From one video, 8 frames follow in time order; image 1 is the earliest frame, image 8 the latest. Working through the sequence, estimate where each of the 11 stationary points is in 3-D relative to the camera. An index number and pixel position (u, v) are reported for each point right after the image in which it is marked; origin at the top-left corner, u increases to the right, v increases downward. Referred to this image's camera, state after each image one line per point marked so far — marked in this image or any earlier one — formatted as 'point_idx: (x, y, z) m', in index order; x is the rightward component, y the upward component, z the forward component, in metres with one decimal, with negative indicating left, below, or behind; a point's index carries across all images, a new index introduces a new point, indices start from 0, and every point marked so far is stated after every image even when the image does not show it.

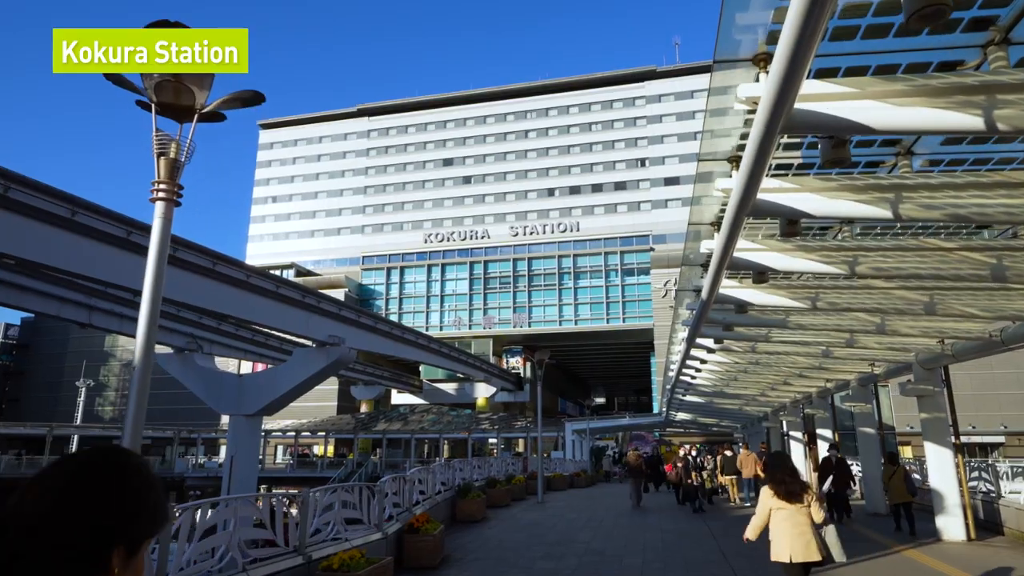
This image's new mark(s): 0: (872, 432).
0: (+8.5, -3.4, +16.2) m
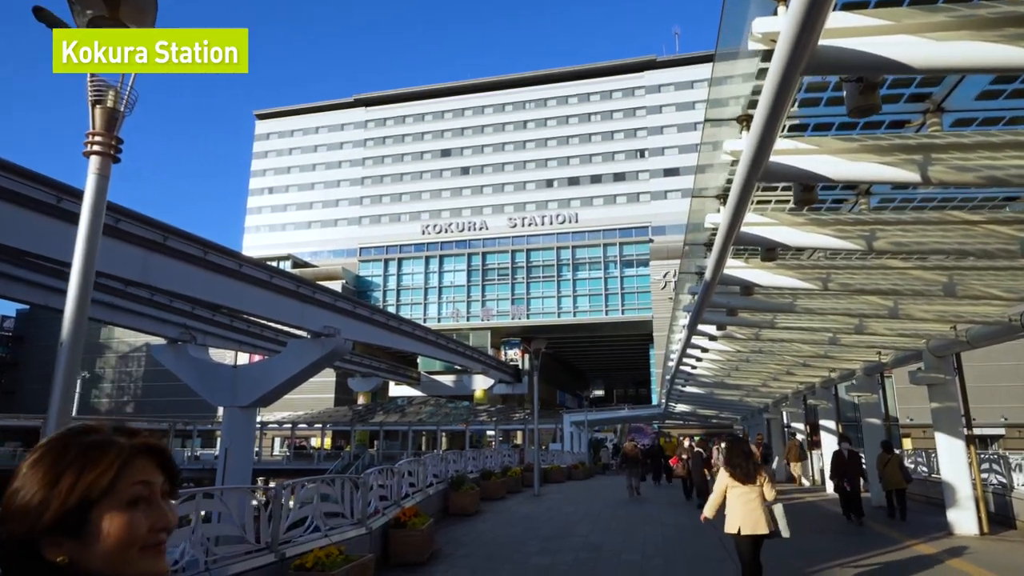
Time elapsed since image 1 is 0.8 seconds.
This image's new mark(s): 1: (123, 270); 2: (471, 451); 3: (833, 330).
0: (+8.4, -3.1, +15.7) m
1: (-10.6, +0.4, +19.1) m
2: (-1.2, -4.6, +19.1) m
3: (+5.1, -0.6, +10.8) m
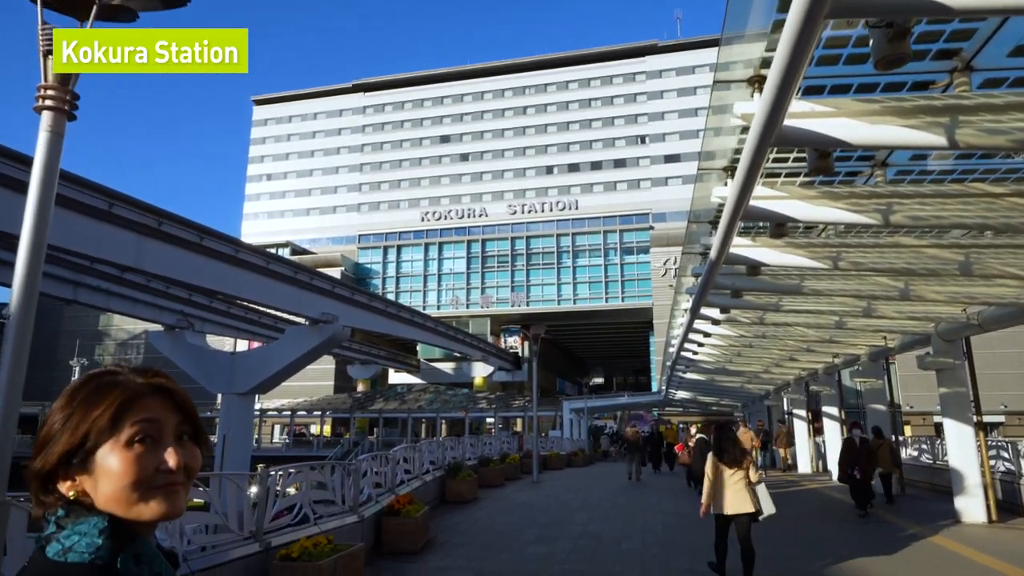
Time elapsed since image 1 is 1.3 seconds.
0: (+8.4, -2.7, +15.4) m
1: (-10.7, +0.8, +18.8) m
2: (-1.2, -4.2, +18.9) m
3: (+5.0, -0.4, +10.5) m
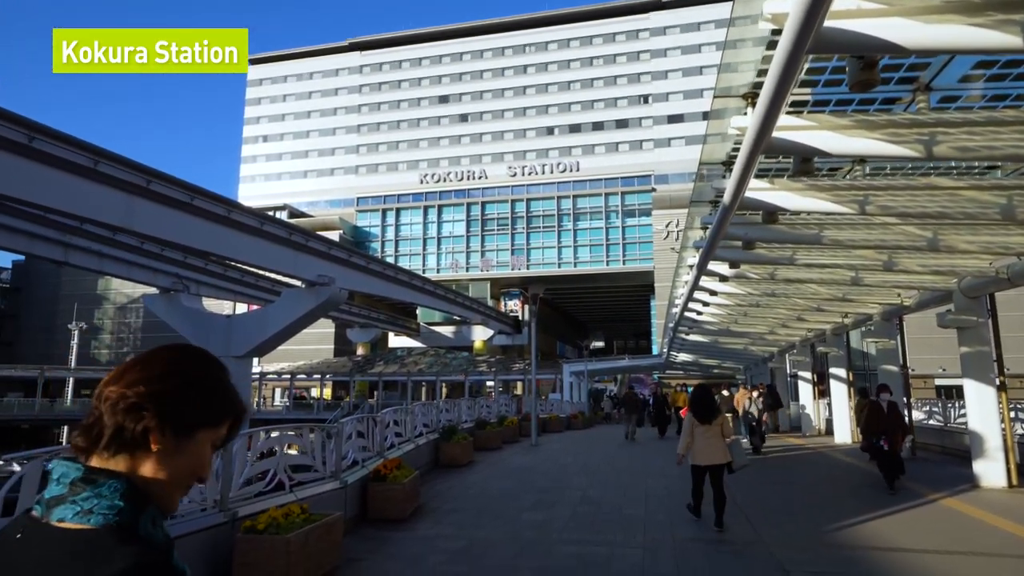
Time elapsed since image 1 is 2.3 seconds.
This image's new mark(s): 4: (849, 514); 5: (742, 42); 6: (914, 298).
0: (+8.3, -1.8, +14.9) m
1: (-10.7, +1.9, +18.1) m
2: (-1.3, -3.0, +18.4) m
3: (+5.0, +0.3, +9.8) m
4: (+4.1, -2.7, +8.3) m
5: (+1.8, +1.9, +5.5) m
6: (+7.5, -0.2, +12.8) m
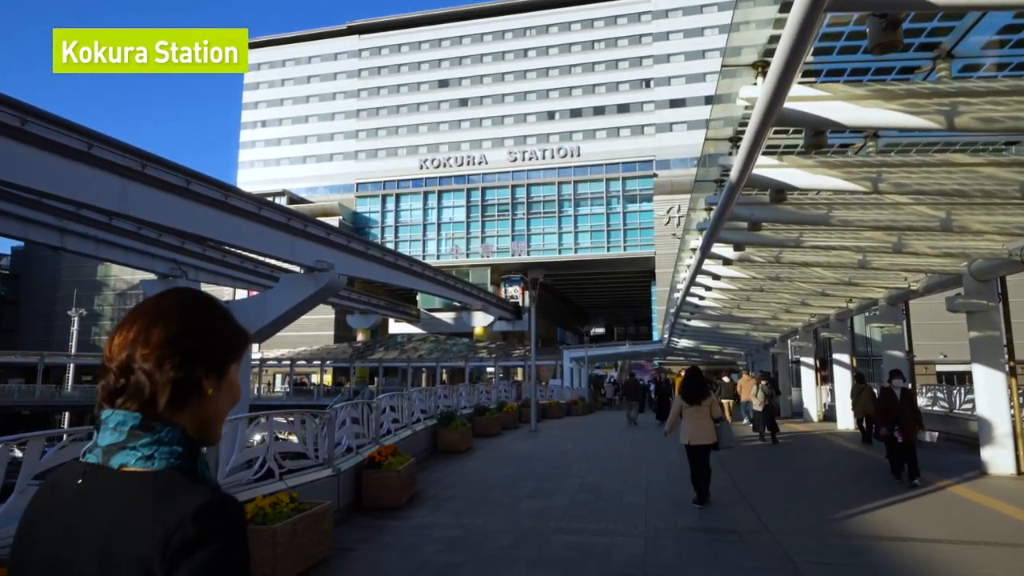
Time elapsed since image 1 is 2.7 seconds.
0: (+8.3, -1.4, +14.7) m
1: (-10.7, +2.3, +17.8) m
2: (-1.3, -2.6, +18.2) m
3: (+5.0, +0.6, +9.5) m
4: (+4.1, -2.5, +8.1) m
5: (+1.8, +2.1, +5.2) m
6: (+7.5, +0.1, +12.5) m
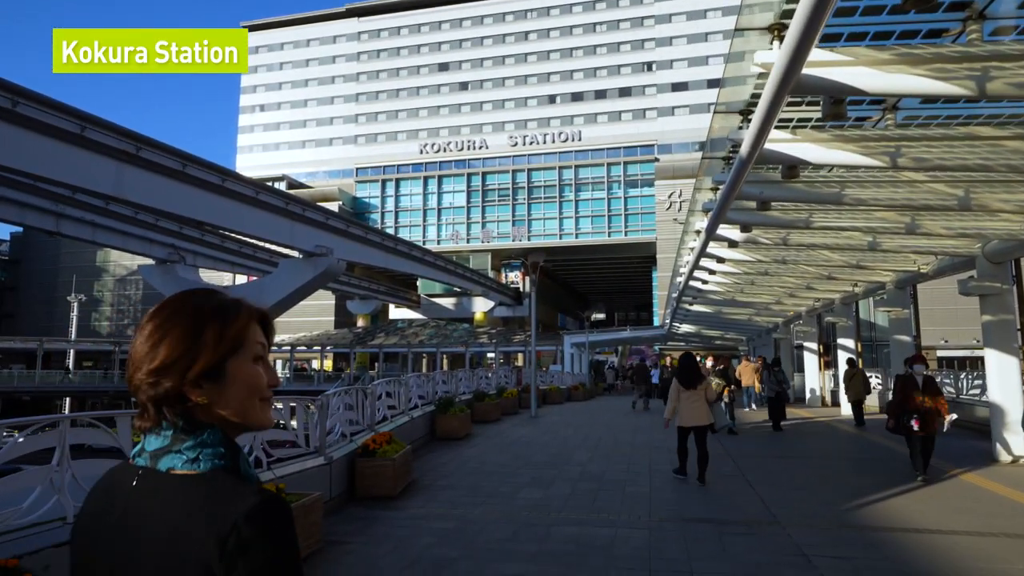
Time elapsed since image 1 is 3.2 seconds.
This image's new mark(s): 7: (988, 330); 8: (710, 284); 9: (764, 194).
0: (+8.3, -1.1, +14.4) m
1: (-10.7, +2.7, +17.4) m
2: (-1.3, -2.2, +18.0) m
3: (+5.0, +0.8, +9.2) m
4: (+4.1, -2.3, +7.8) m
5: (+1.8, +2.2, +4.8) m
6: (+7.5, +0.4, +12.2) m
7: (+7.0, -0.6, +10.1) m
8: (+5.1, +0.1, +17.4) m
9: (+2.9, +1.1, +7.8) m
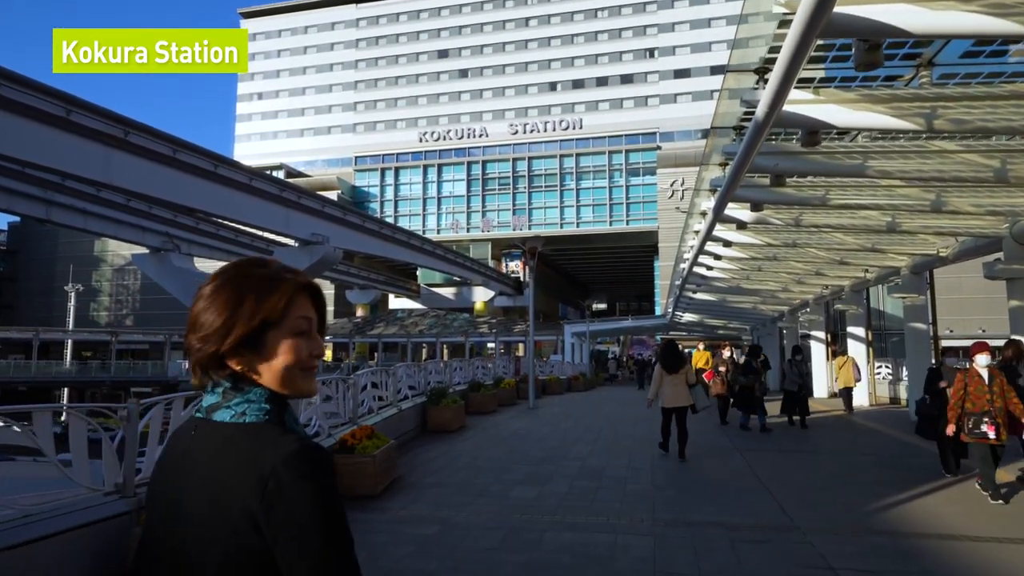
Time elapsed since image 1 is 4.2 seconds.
0: (+8.2, -0.8, +13.7) m
1: (-10.8, +3.0, +16.8) m
2: (-1.3, -1.9, +17.3) m
3: (+4.9, +1.0, +8.5) m
4: (+4.0, -2.1, +7.2) m
5: (+1.7, +2.4, +4.1) m
6: (+7.4, +0.7, +11.5) m
7: (+6.9, -0.4, +9.4) m
8: (+5.0, +0.4, +16.7) m
9: (+2.8, +1.3, +7.1) m
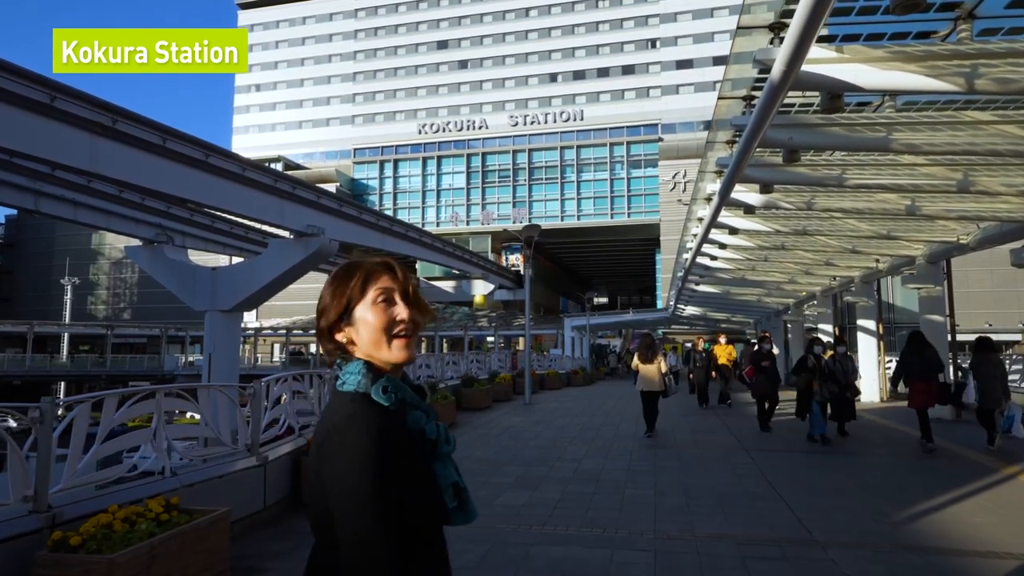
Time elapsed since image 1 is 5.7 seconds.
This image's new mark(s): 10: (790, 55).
0: (+8.1, -0.6, +13.1) m
1: (-10.9, +3.2, +16.1) m
2: (-1.5, -1.7, +16.7) m
3: (+4.7, +1.2, +7.9) m
4: (+3.8, -2.0, +6.5) m
5: (+1.6, +2.5, +3.5) m
6: (+7.3, +0.8, +10.9) m
7: (+6.8, -0.3, +8.8) m
8: (+4.9, +0.7, +16.0) m
9: (+2.7, +1.4, +6.5) m
10: (+1.9, +1.6, +4.5) m
